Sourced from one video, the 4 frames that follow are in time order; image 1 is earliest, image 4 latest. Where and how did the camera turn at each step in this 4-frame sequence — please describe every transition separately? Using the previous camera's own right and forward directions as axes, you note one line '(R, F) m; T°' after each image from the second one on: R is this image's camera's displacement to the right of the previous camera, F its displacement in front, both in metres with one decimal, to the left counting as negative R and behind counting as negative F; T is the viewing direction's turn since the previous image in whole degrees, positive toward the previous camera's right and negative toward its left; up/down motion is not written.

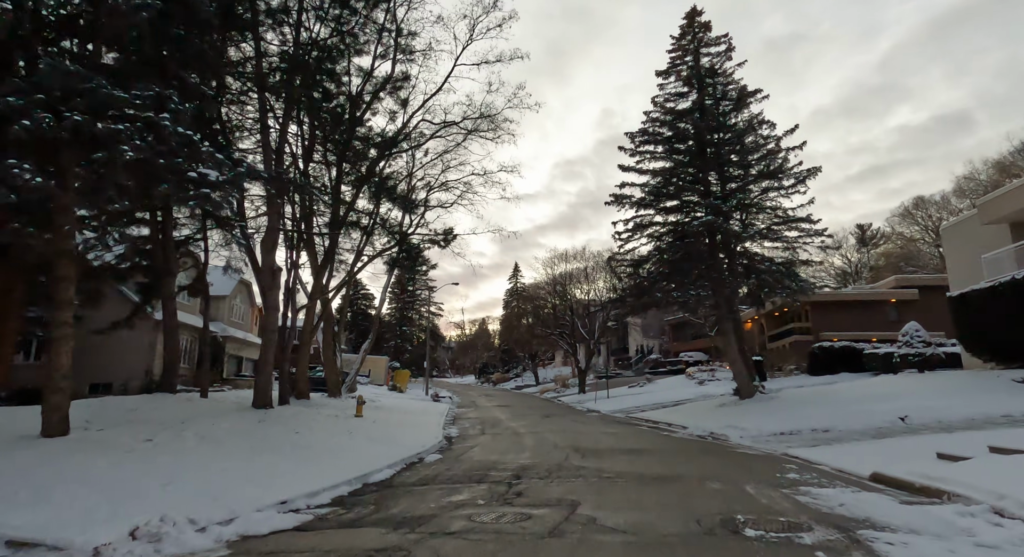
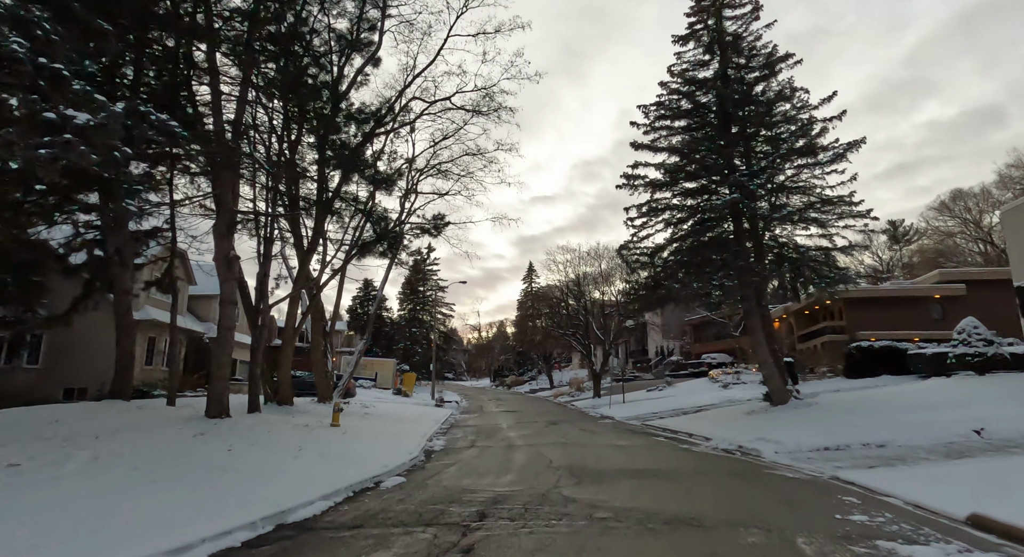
(+0.6, +2.0) m; -2°
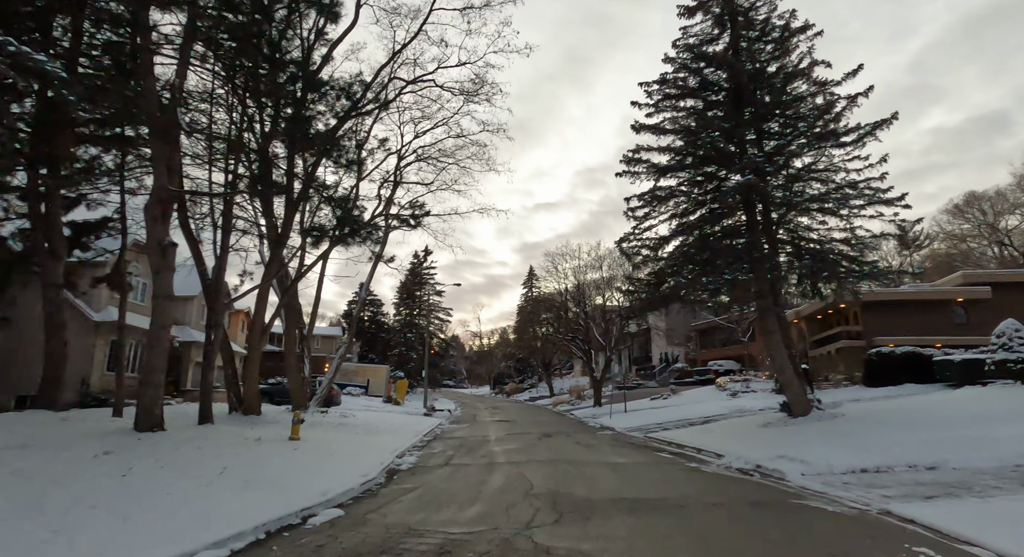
(+0.5, +1.7) m; 0°
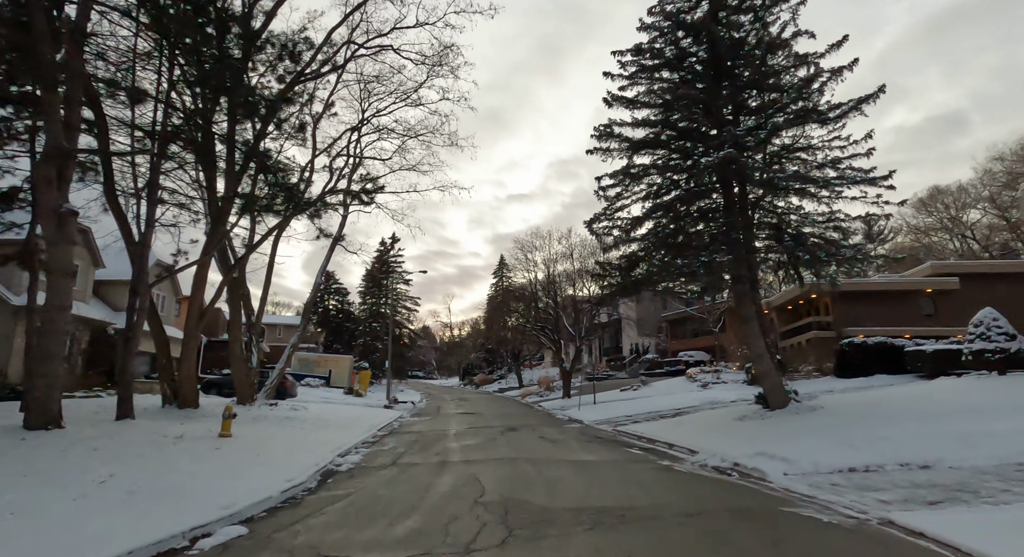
(+0.3, +1.1) m; +3°
